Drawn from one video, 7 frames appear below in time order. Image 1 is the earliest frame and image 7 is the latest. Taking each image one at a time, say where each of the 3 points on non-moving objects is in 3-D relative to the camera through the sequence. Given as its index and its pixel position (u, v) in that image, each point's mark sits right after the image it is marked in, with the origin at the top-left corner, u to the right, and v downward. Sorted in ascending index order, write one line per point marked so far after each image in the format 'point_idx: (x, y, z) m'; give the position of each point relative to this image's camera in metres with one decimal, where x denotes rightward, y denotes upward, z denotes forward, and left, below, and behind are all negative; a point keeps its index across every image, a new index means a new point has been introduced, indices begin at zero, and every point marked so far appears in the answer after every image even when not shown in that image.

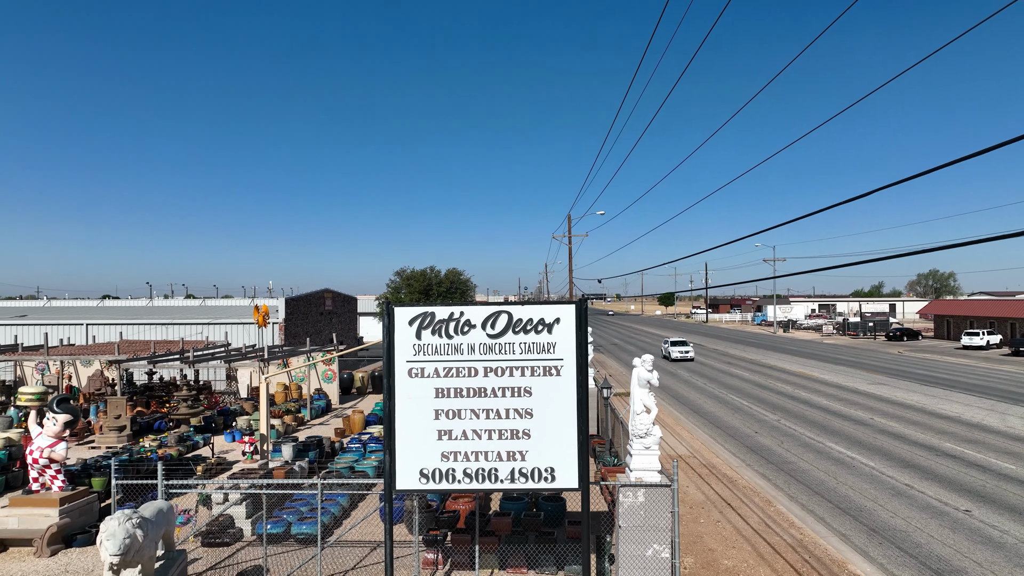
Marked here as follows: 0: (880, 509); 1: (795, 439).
0: (+5.5, -3.3, +8.4) m
1: (+6.2, -3.3, +12.5) m
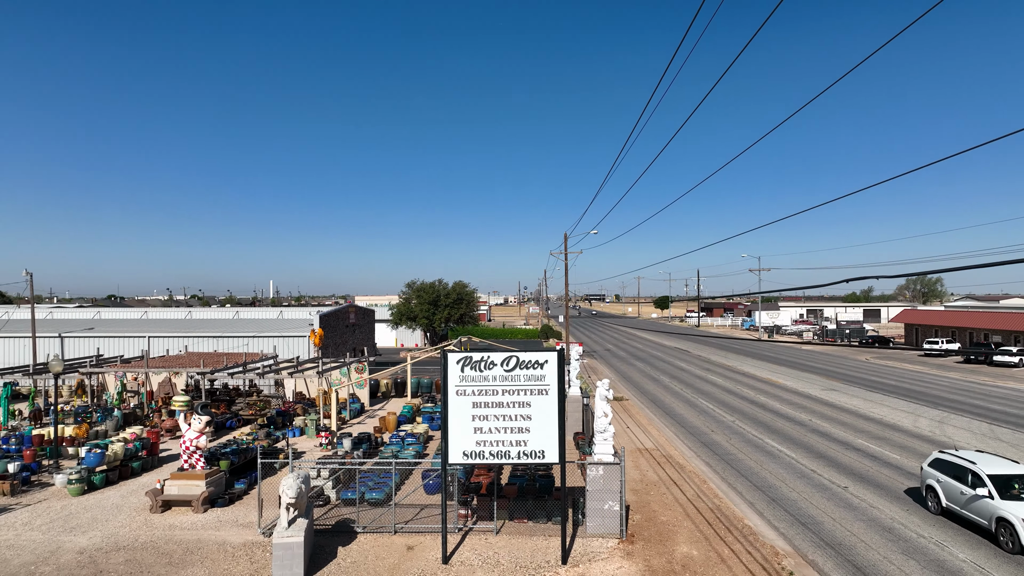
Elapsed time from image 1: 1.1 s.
0: (+5.6, -4.1, +11.6) m
1: (+6.3, -4.1, +15.7) m
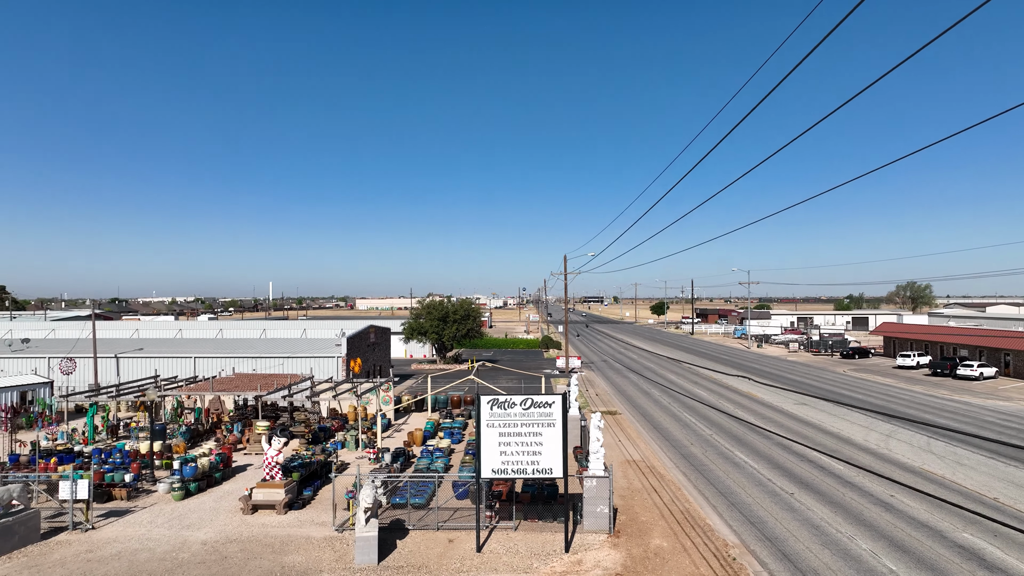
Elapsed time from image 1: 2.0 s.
0: (+5.9, -5.2, +14.3) m
1: (+6.6, -5.2, +18.5) m
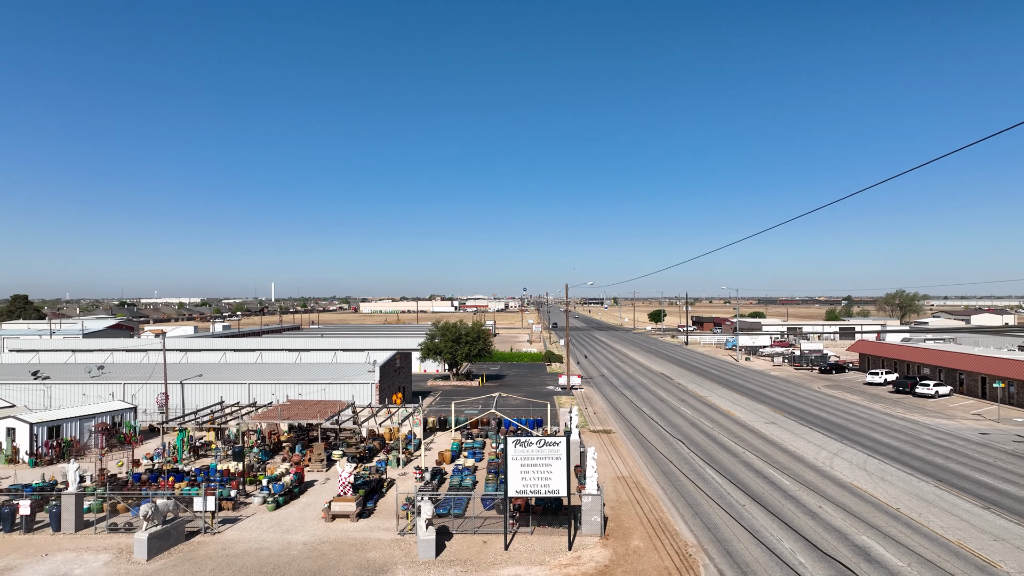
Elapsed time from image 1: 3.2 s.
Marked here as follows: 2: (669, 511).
0: (+6.3, -7.1, +18.4) m
1: (+7.1, -7.1, +22.5) m
2: (+4.9, -7.0, +17.8) m
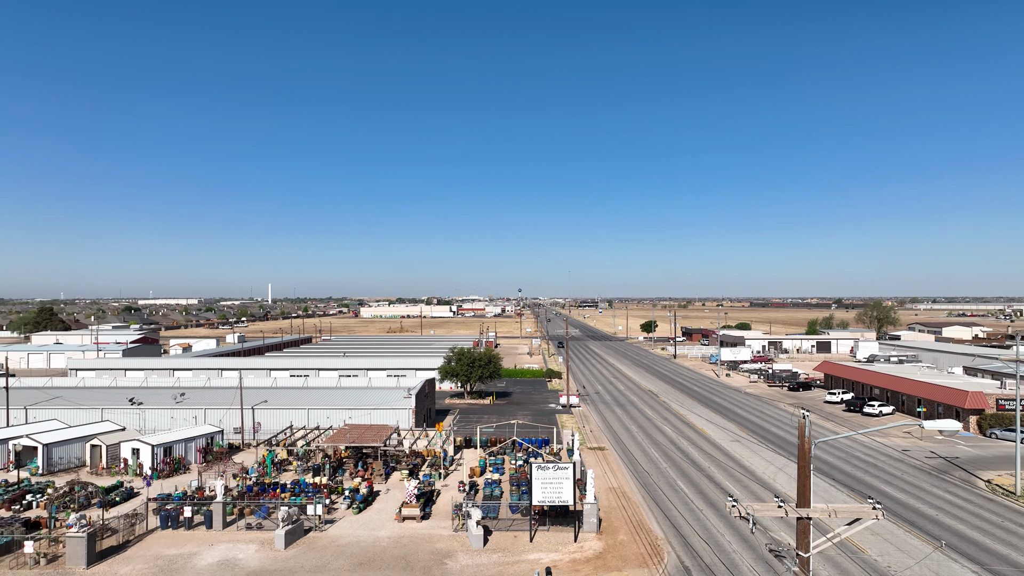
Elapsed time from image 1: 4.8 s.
0: (+7.2, -9.8, +24.8) m
1: (+7.9, -9.8, +29.0) m
2: (+5.8, -9.7, +24.2) m
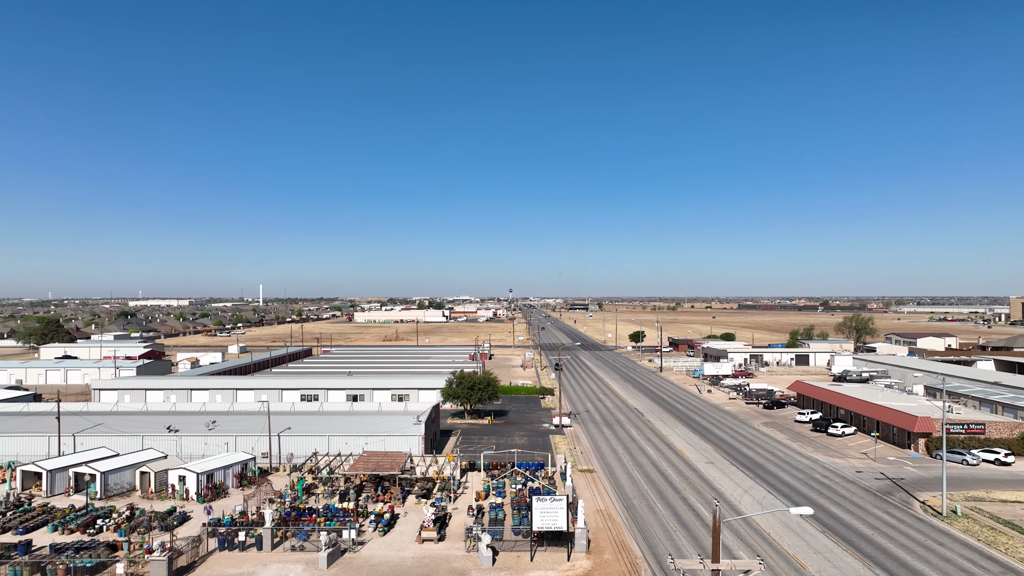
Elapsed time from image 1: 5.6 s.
0: (+7.3, -12.5, +29.2) m
1: (+7.9, -12.6, +33.3) m
2: (+5.9, -12.5, +28.5) m
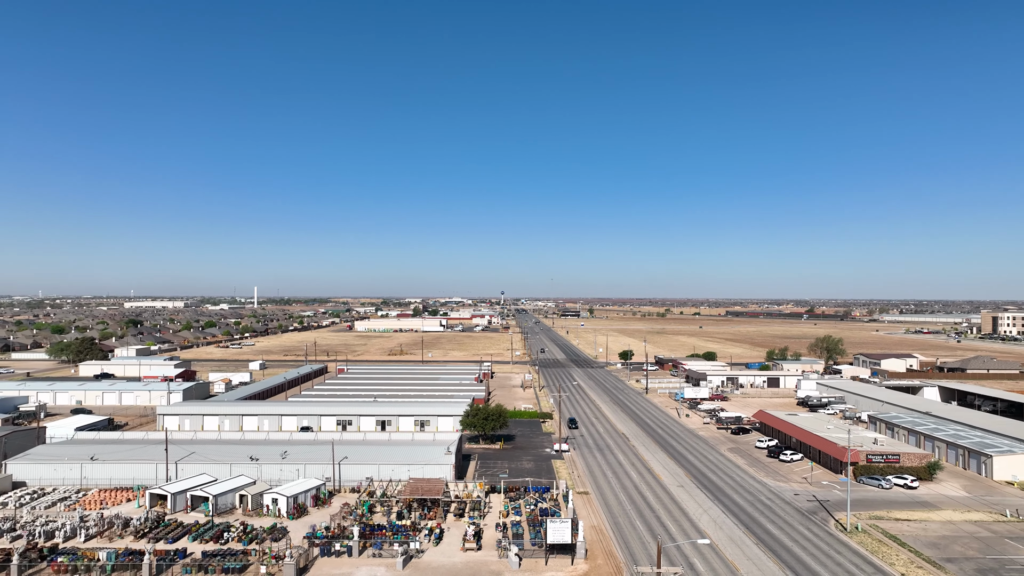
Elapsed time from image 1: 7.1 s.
0: (+8.4, -17.9, +39.6) m
1: (+9.0, -17.9, +43.8) m
2: (+7.1, -17.8, +39.0) m
